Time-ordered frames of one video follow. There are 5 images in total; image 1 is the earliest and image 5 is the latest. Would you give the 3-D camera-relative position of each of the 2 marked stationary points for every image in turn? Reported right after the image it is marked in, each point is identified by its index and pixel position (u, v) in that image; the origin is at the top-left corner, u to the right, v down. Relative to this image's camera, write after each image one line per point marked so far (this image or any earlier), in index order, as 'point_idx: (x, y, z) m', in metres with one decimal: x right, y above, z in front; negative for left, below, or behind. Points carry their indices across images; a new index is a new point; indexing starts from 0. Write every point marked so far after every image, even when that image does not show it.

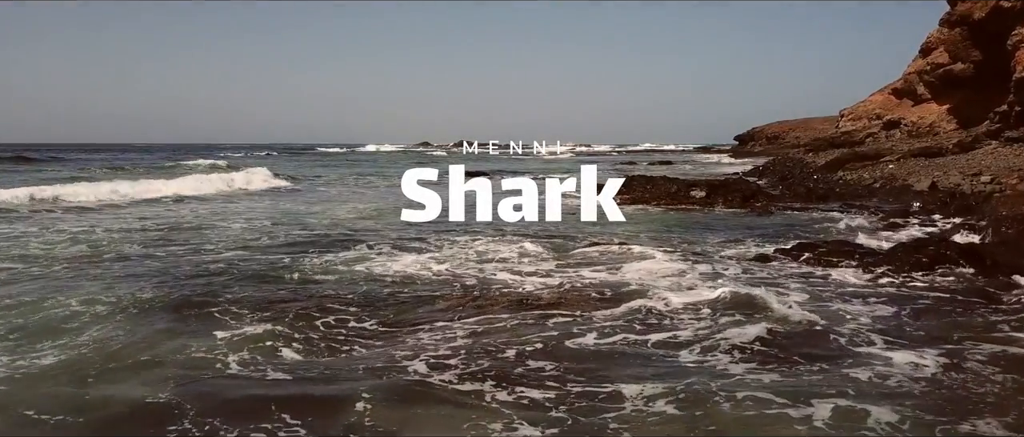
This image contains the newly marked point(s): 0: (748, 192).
0: (+6.0, +0.7, +19.6) m
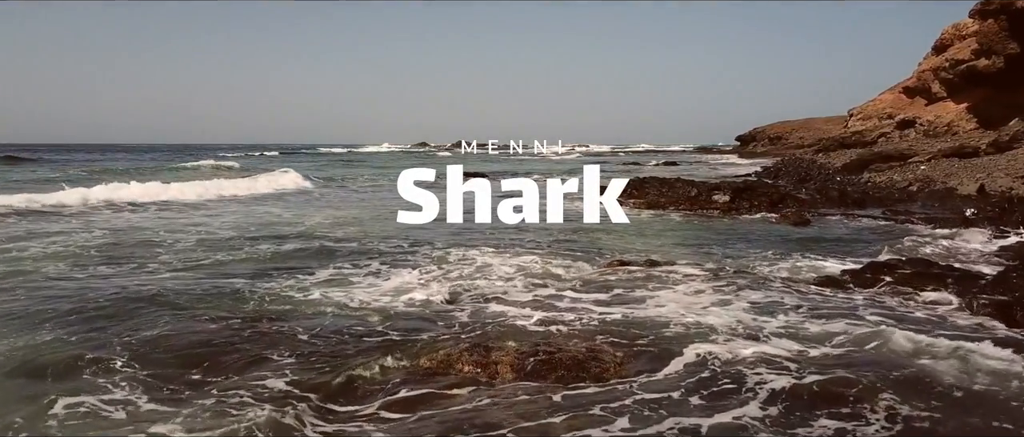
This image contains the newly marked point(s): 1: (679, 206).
0: (+6.0, +0.5, +17.6) m
1: (+3.8, +0.3, +17.9) m
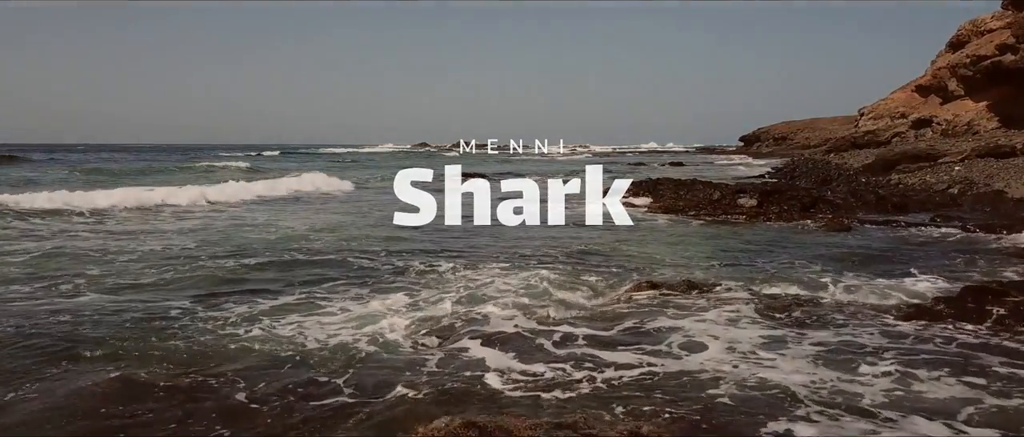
0: (+6.0, +0.4, +15.9) m
1: (+3.9, +0.2, +16.2) m
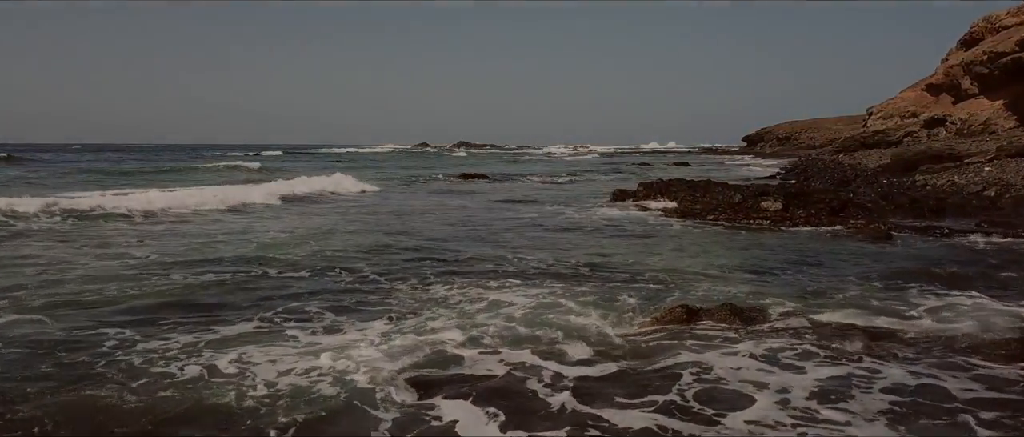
0: (+6.1, +0.3, +14.5) m
1: (+3.9, +0.1, +14.8) m
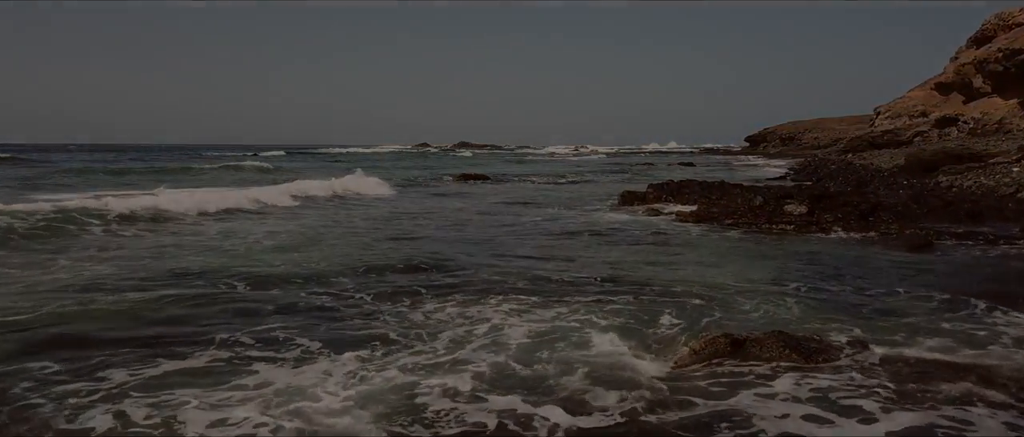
0: (+6.1, +0.2, +13.4) m
1: (+4.0, 0.0, +13.7) m
